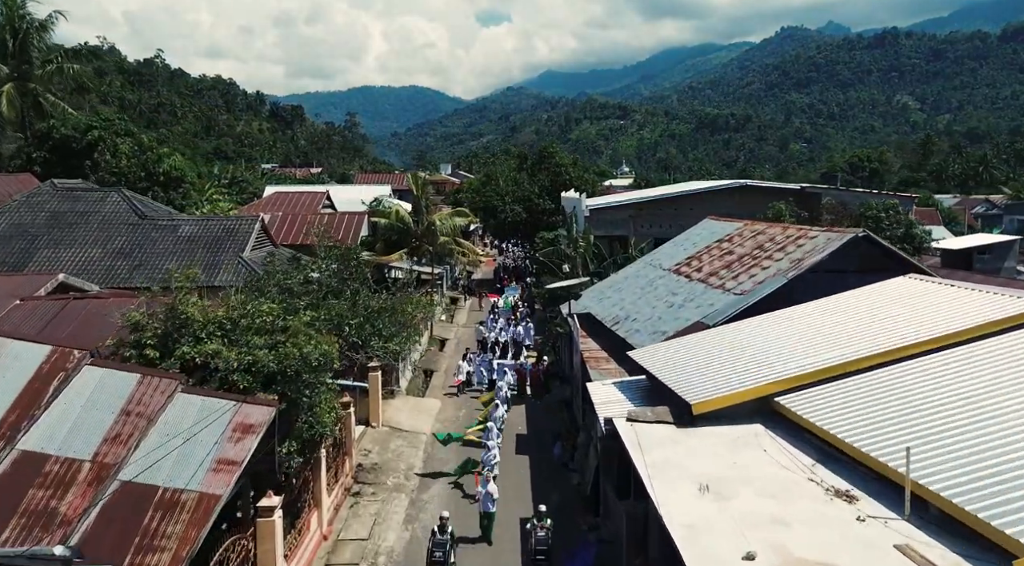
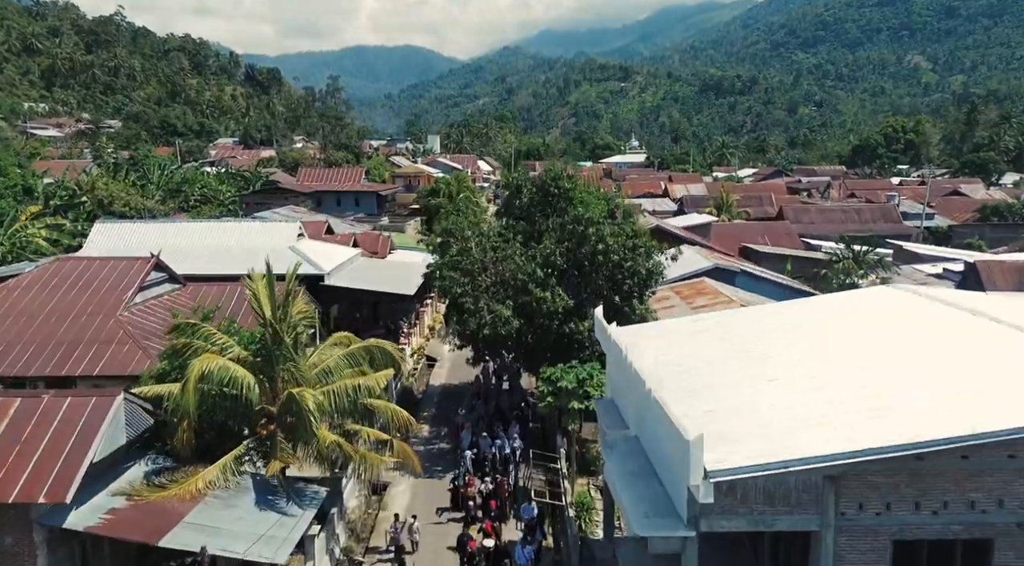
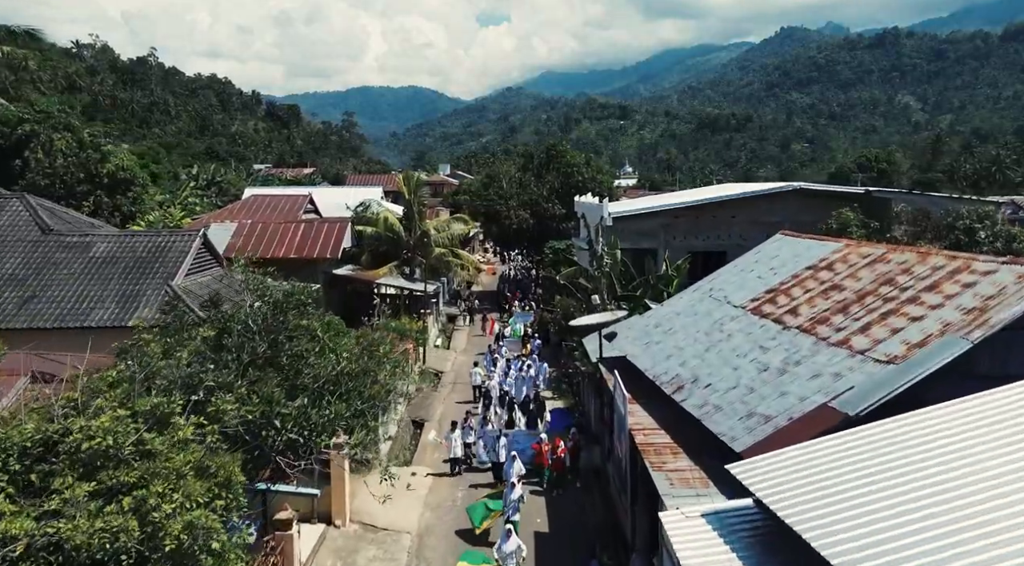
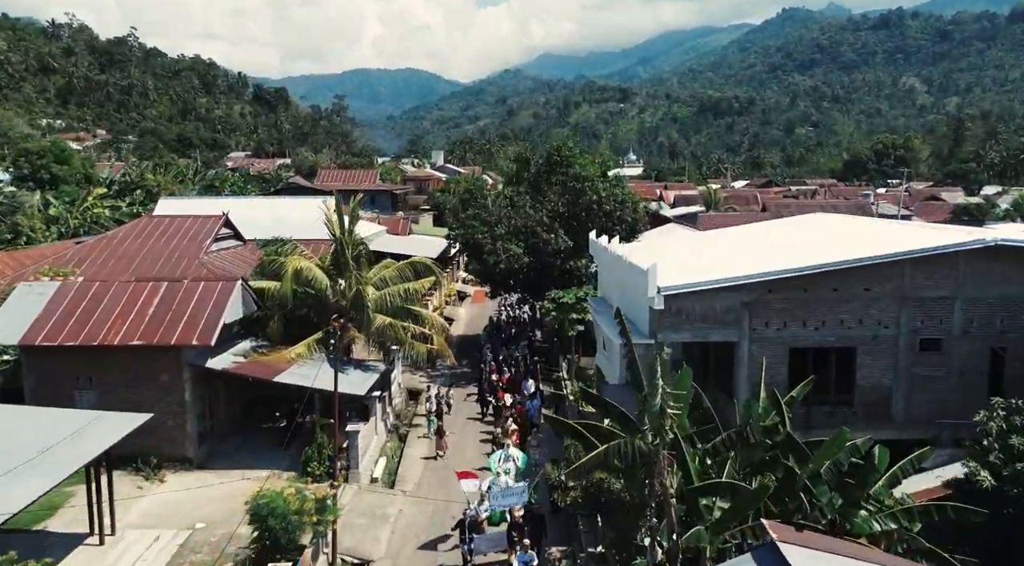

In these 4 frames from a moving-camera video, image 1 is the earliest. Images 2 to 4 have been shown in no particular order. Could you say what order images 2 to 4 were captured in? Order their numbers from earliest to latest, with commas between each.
3, 4, 2
